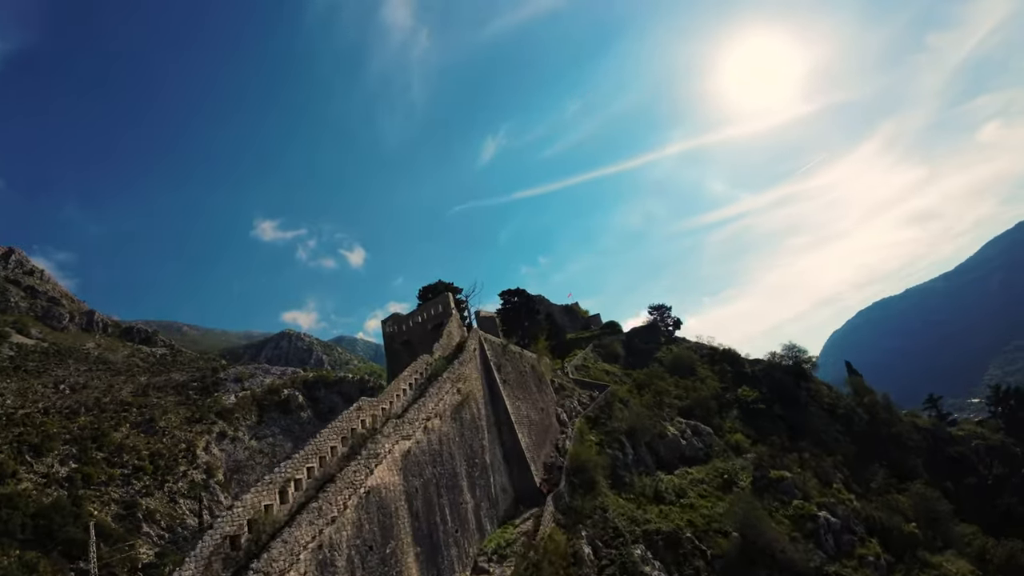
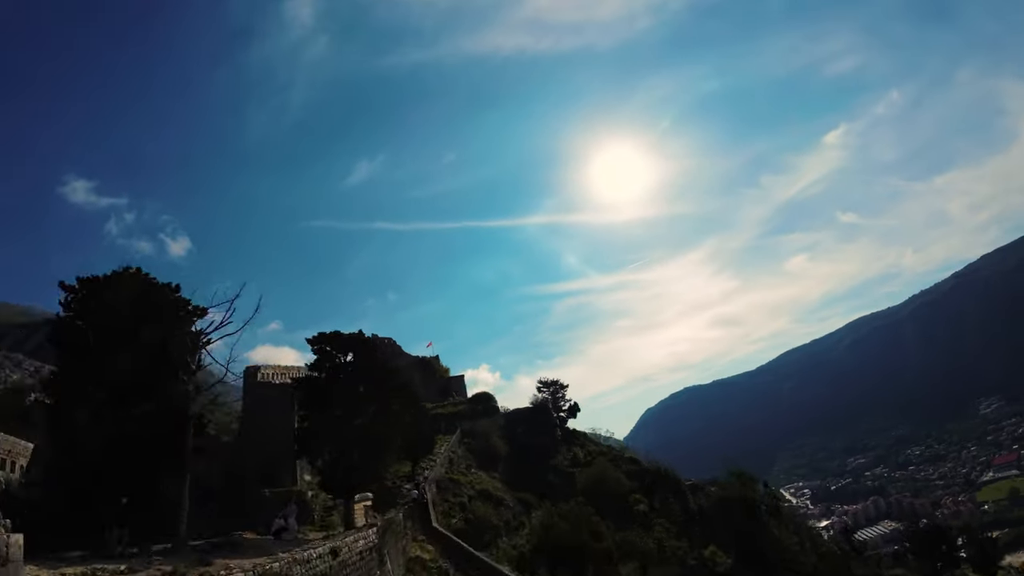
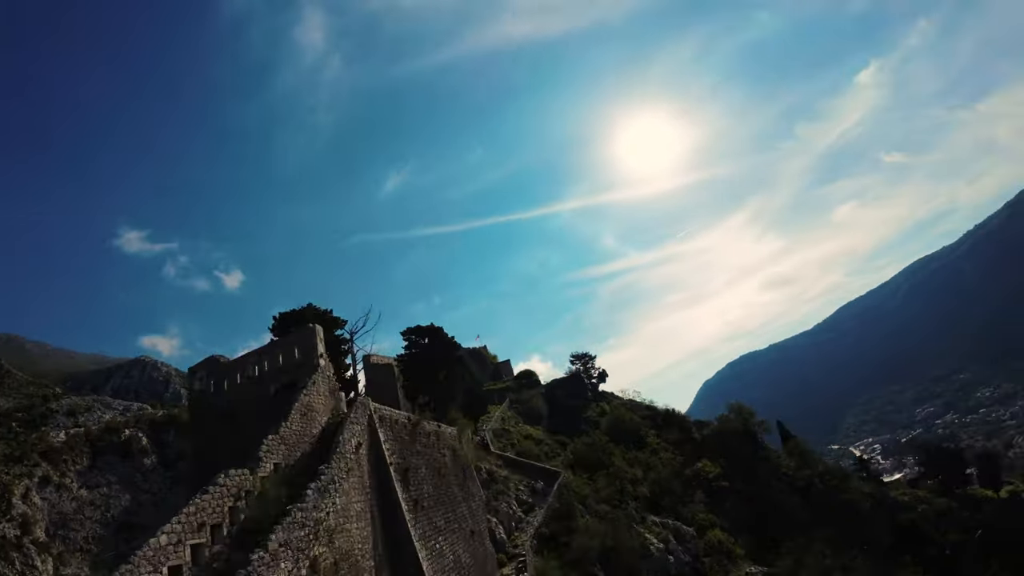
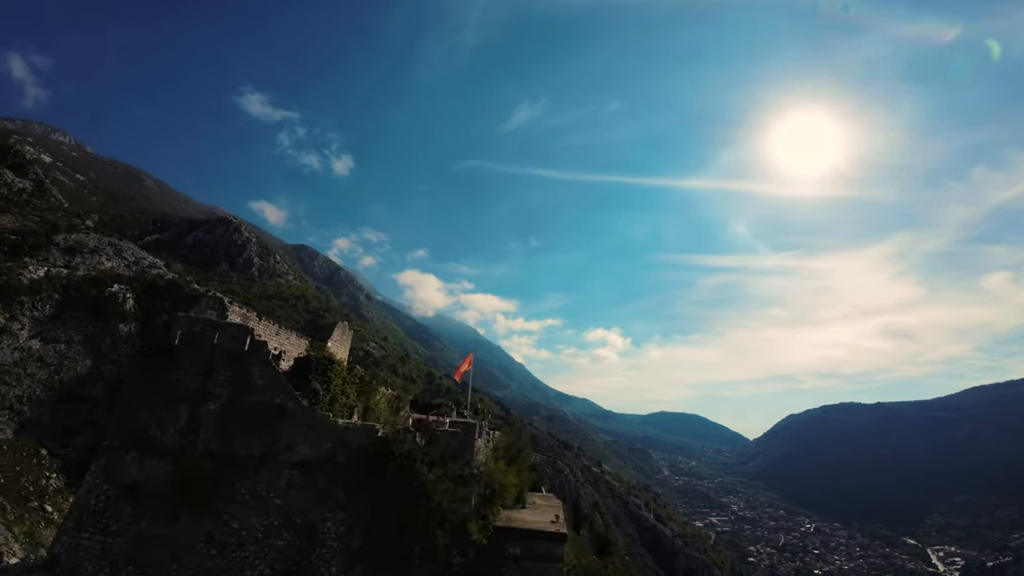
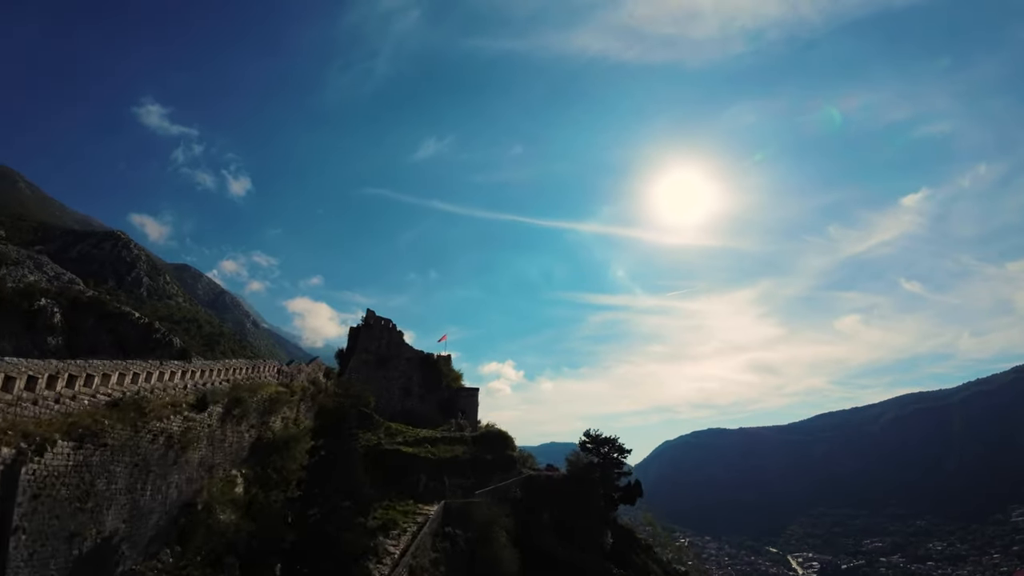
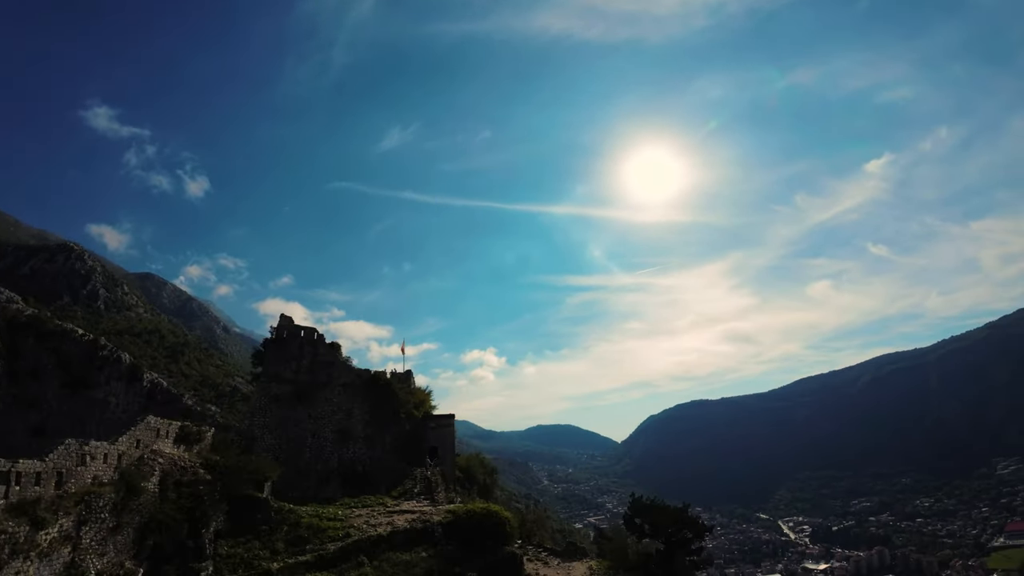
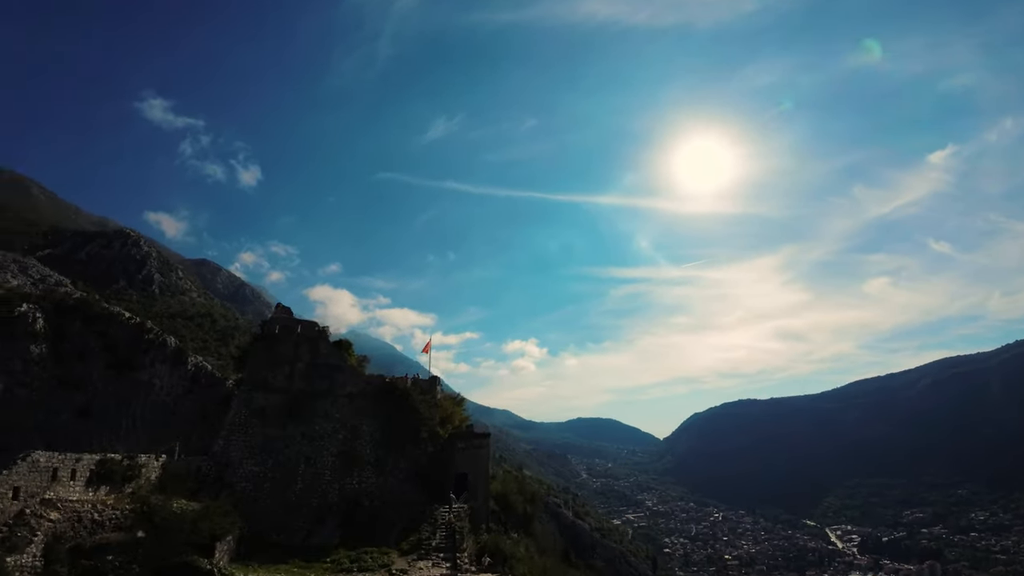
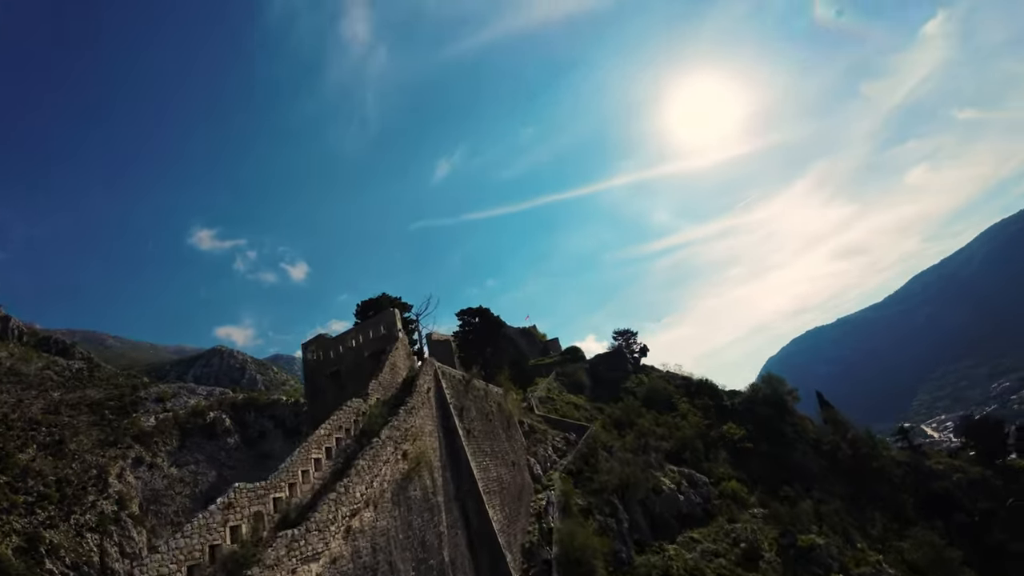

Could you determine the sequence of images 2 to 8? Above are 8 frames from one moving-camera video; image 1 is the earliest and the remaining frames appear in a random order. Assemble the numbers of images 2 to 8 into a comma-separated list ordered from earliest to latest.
8, 3, 2, 5, 6, 7, 4
